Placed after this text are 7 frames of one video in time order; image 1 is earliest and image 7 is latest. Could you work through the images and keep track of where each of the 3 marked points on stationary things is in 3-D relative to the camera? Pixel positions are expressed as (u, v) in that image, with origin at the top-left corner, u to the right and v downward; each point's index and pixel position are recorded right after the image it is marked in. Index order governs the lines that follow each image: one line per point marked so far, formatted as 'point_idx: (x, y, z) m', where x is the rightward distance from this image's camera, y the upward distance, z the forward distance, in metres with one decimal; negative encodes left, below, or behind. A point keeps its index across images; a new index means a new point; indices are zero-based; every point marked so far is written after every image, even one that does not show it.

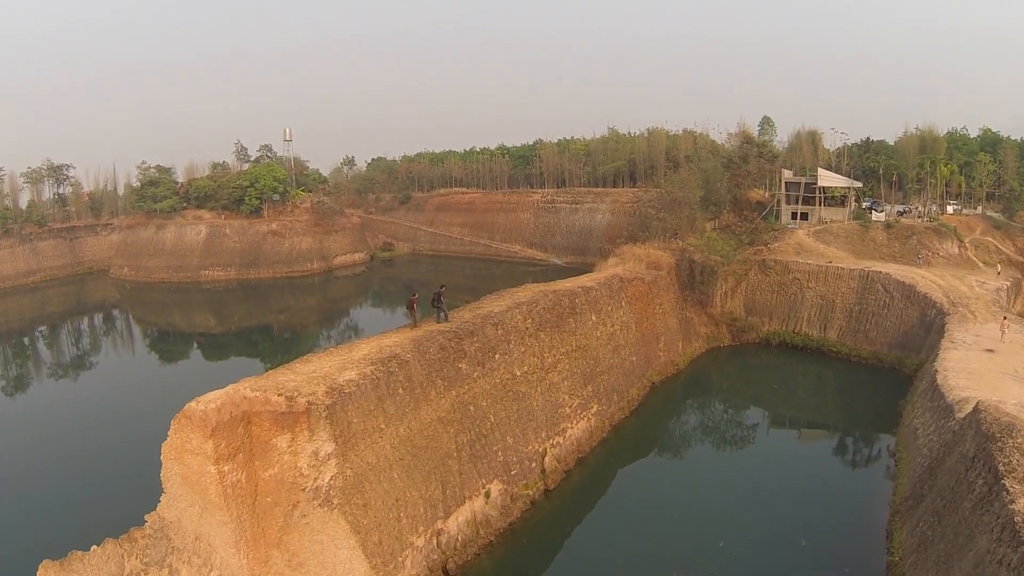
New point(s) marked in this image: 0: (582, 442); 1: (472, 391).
0: (+1.6, -3.9, +15.5) m
1: (-0.9, -2.2, +12.6) m
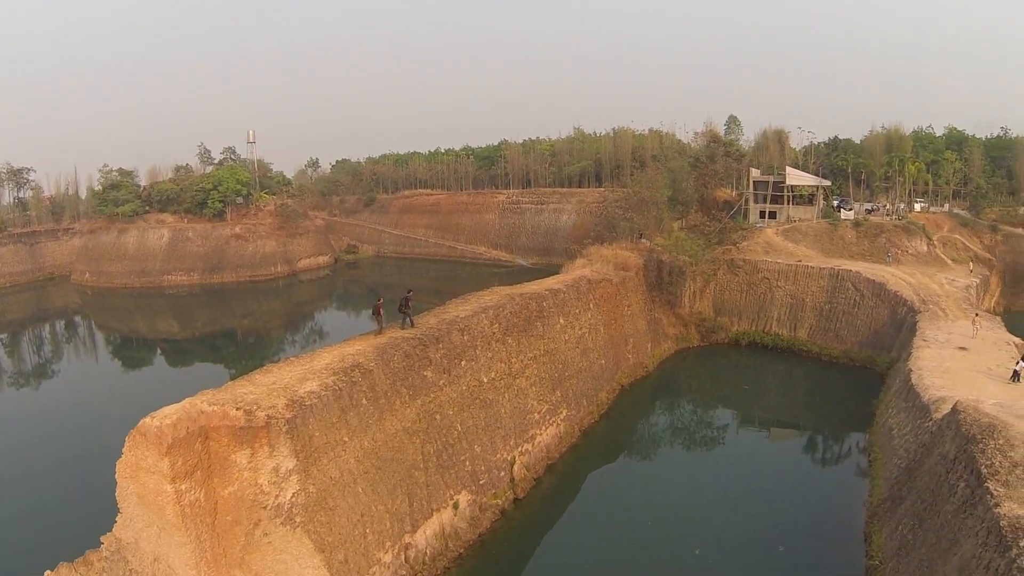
0: (+0.9, -4.0, +15.1) m
1: (-1.5, -2.3, +12.2) m
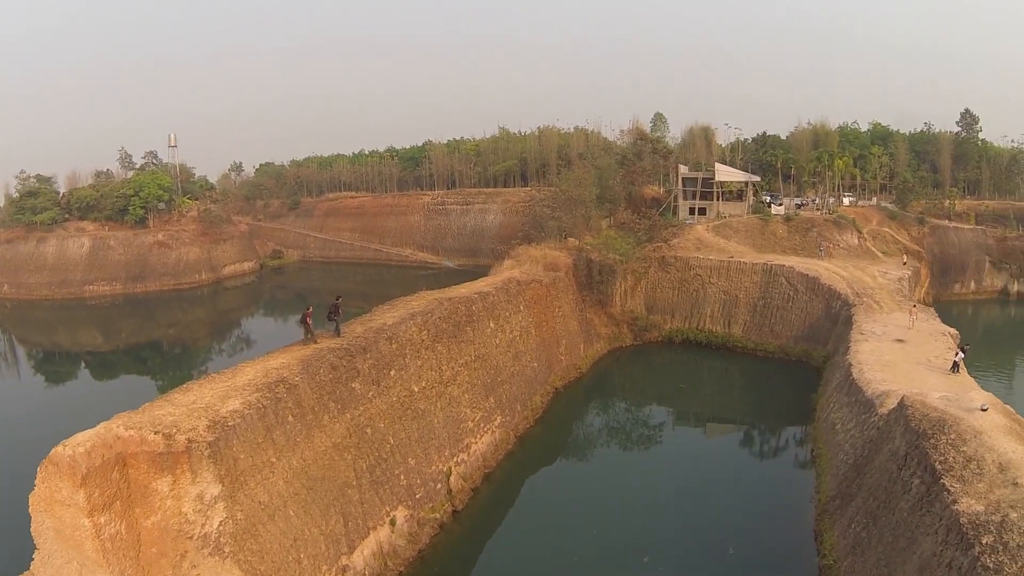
0: (-0.5, -4.0, +14.7) m
1: (-2.7, -2.4, +11.6) m
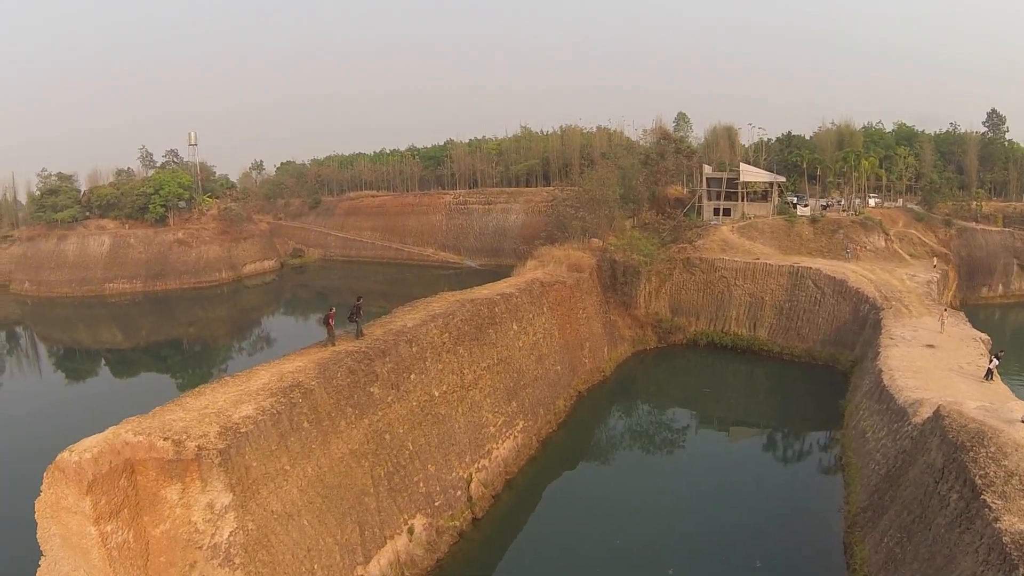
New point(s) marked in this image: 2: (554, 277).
0: (-0.1, -4.0, +14.6) m
1: (-2.3, -2.4, +11.6) m
2: (+1.5, +0.4, +19.8) m
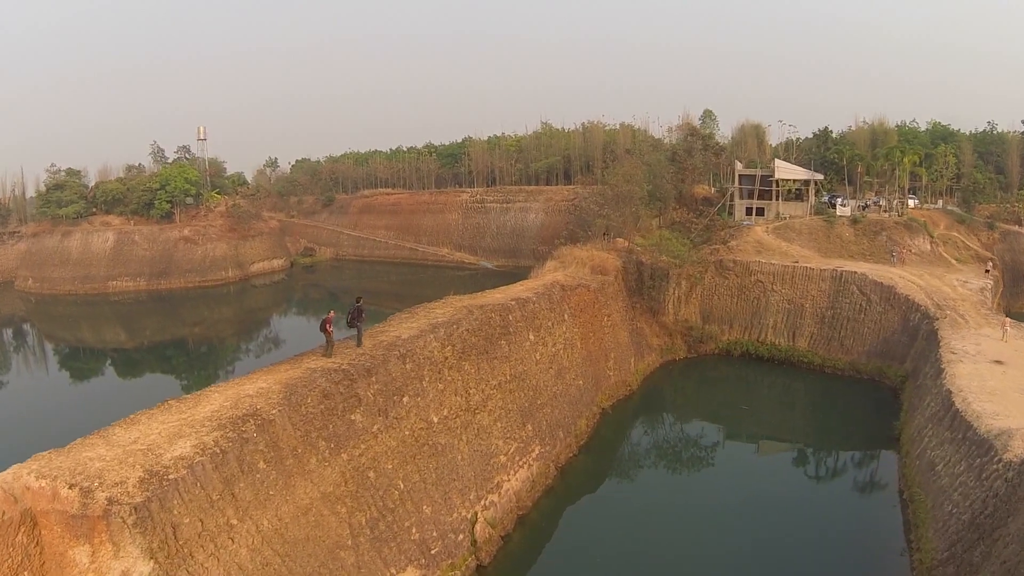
0: (+0.2, -4.1, +13.9) m
1: (-2.1, -2.4, +10.9) m
2: (+2.0, +0.3, +19.1) m
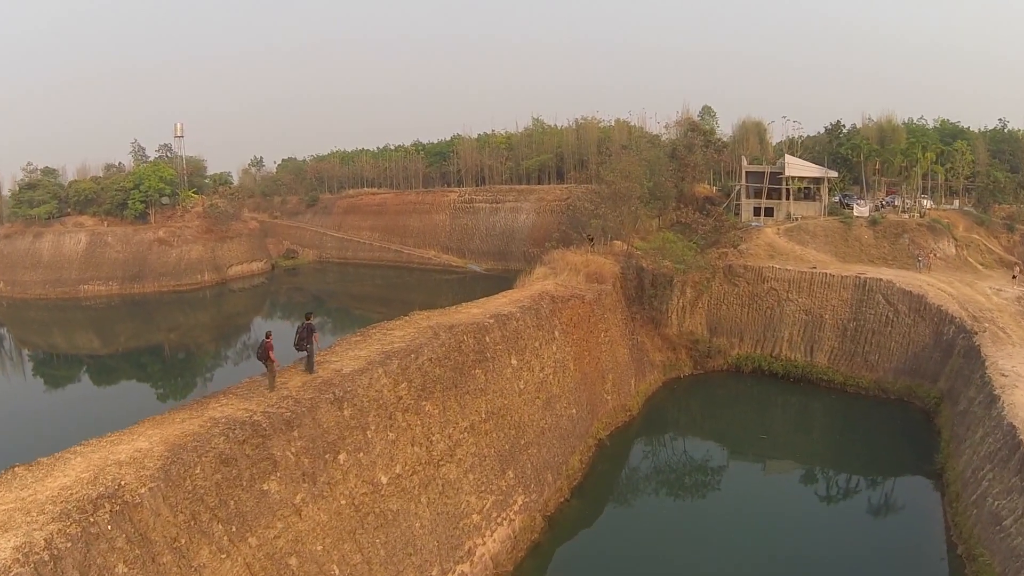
0: (0.0, -4.2, +13.0) m
1: (-2.3, -2.5, +10.0) m
2: (+1.7, +0.2, +18.2) m
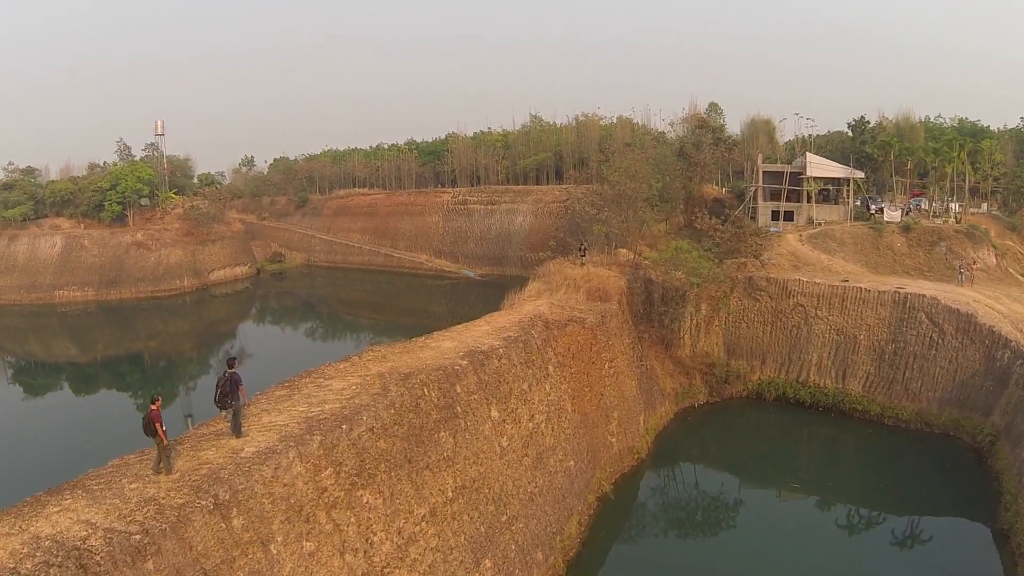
0: (-0.1, -4.4, +12.1) m
1: (-2.4, -2.7, +9.0) m
2: (+1.6, 0.0, +17.2) m
